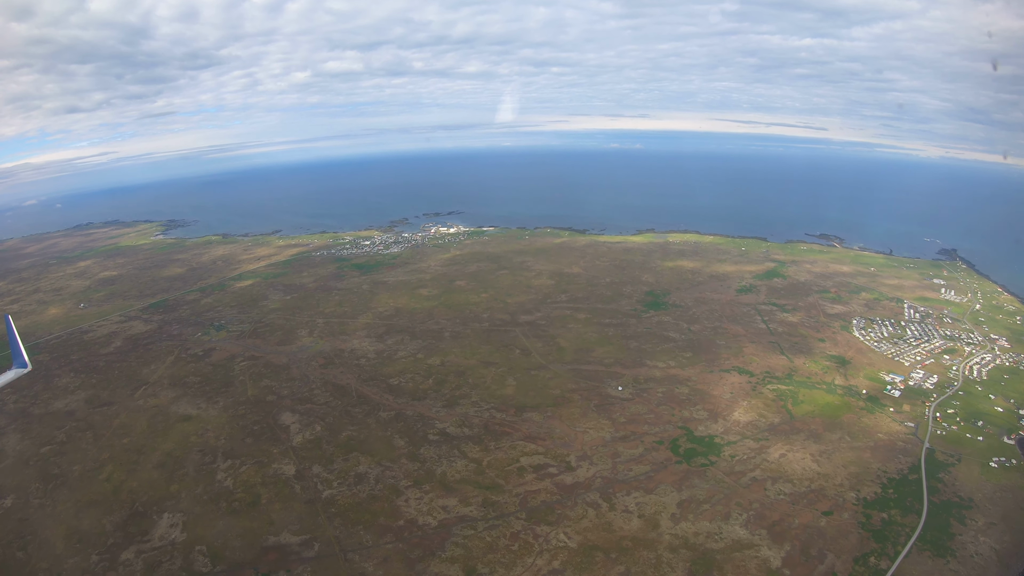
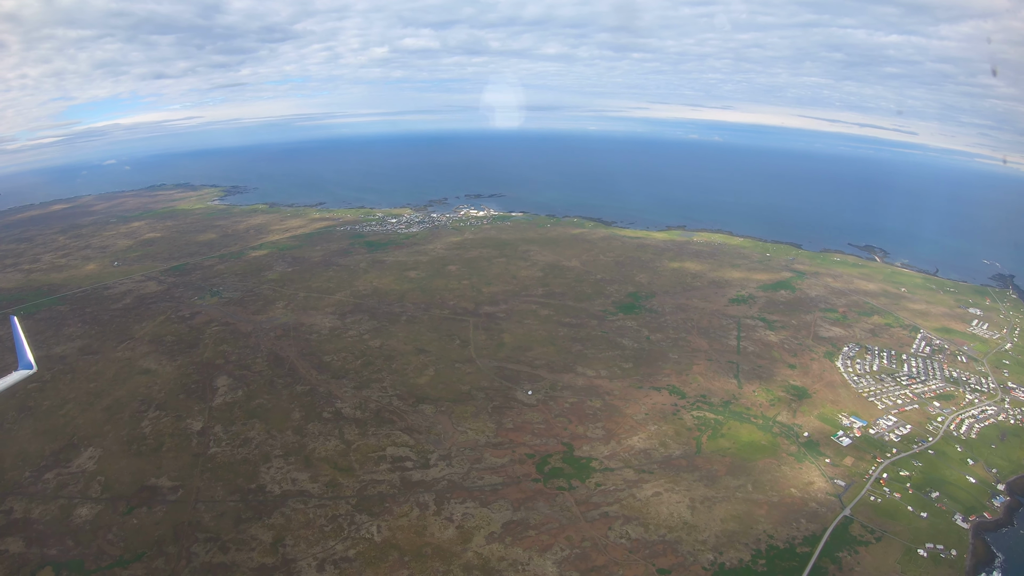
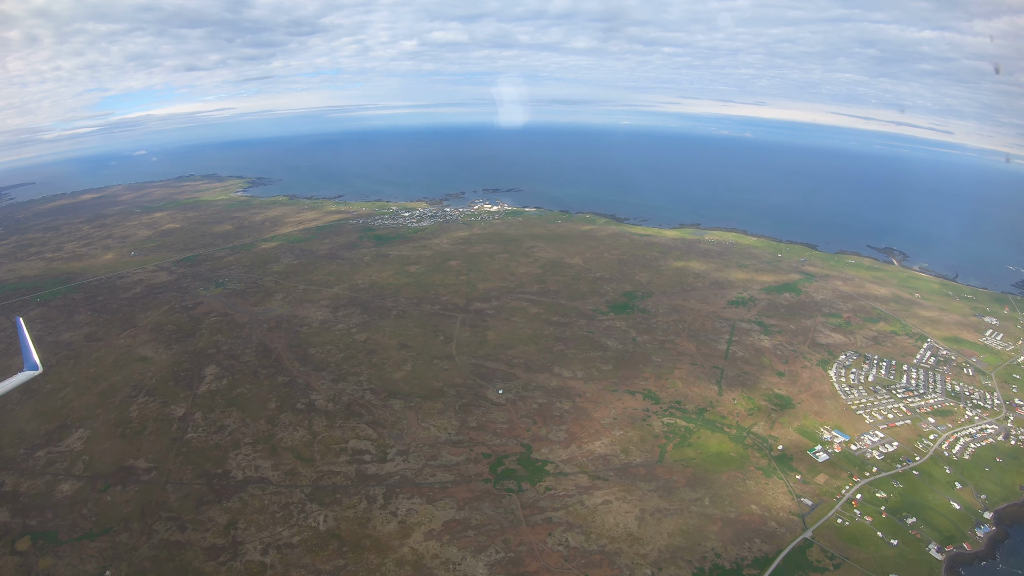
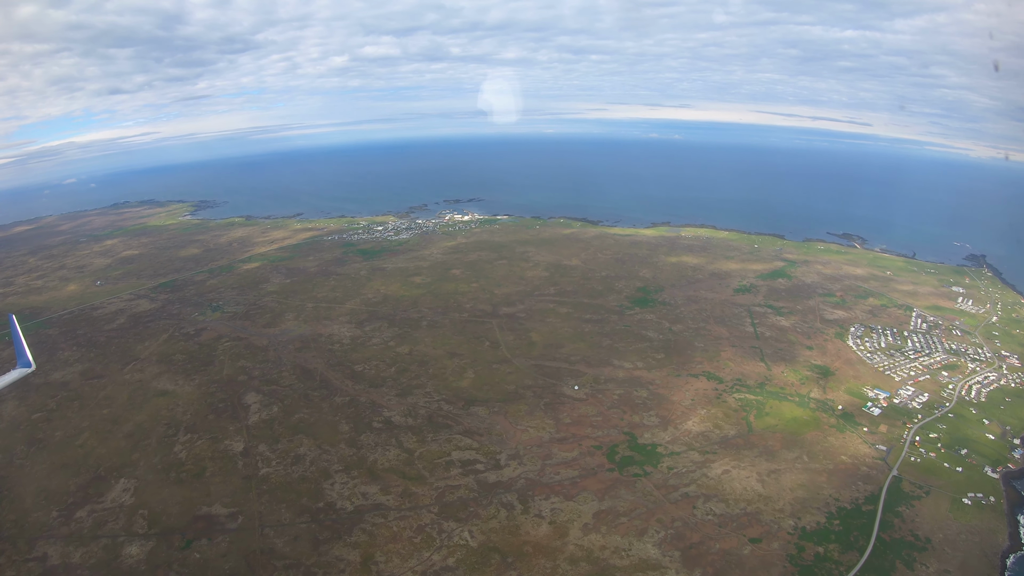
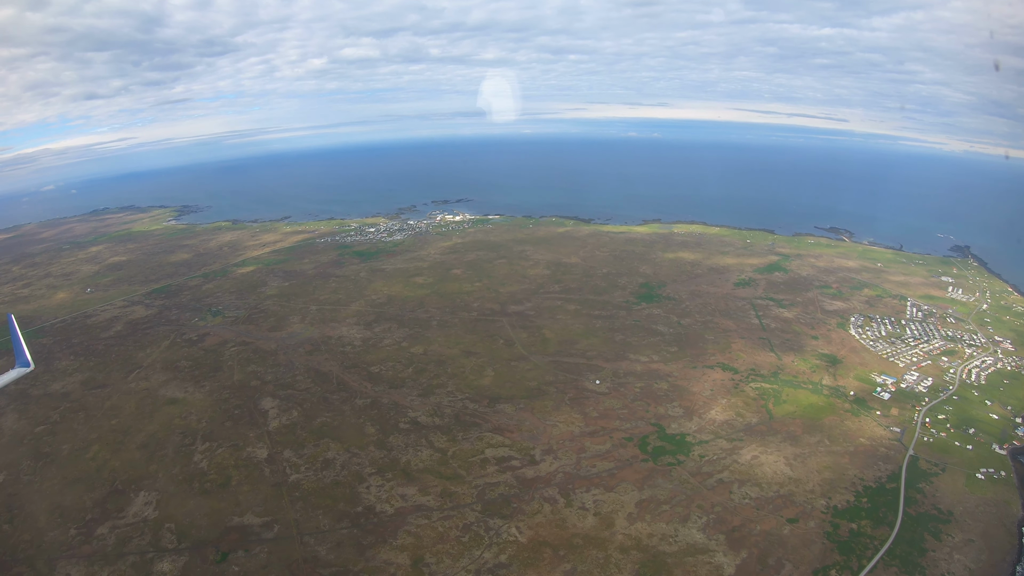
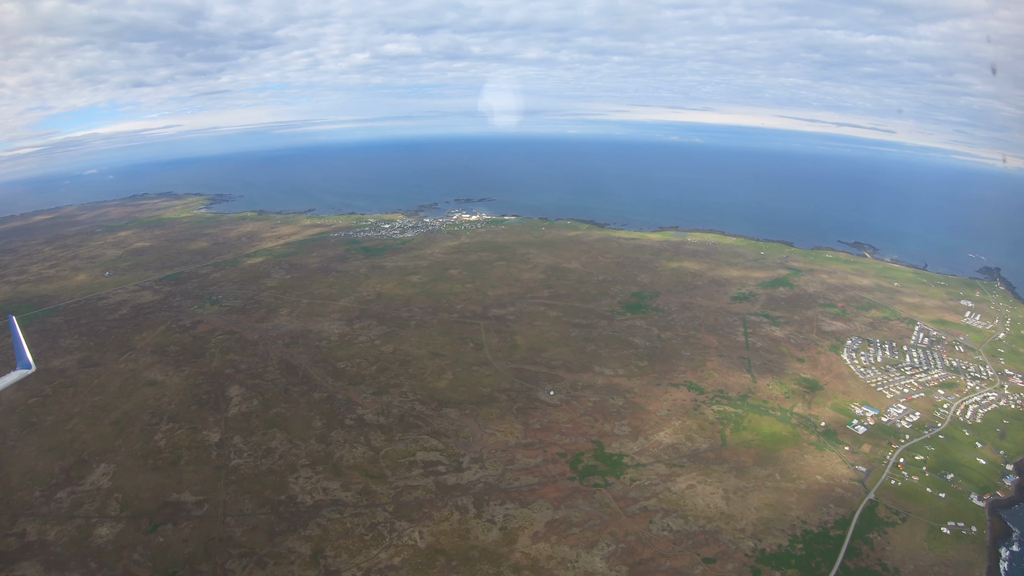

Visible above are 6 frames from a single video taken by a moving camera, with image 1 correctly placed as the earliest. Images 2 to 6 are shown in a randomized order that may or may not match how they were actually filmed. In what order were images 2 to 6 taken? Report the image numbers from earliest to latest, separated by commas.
5, 4, 6, 2, 3
